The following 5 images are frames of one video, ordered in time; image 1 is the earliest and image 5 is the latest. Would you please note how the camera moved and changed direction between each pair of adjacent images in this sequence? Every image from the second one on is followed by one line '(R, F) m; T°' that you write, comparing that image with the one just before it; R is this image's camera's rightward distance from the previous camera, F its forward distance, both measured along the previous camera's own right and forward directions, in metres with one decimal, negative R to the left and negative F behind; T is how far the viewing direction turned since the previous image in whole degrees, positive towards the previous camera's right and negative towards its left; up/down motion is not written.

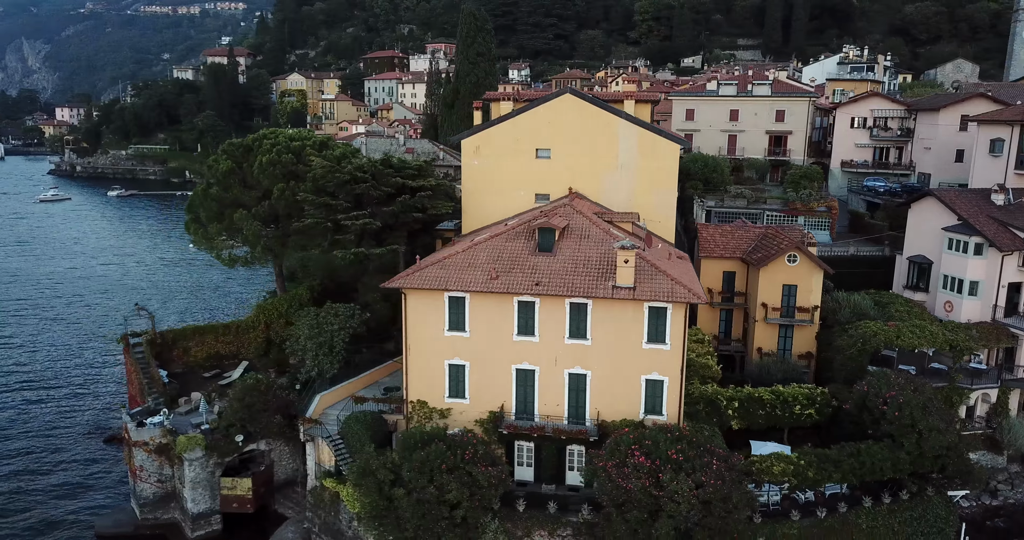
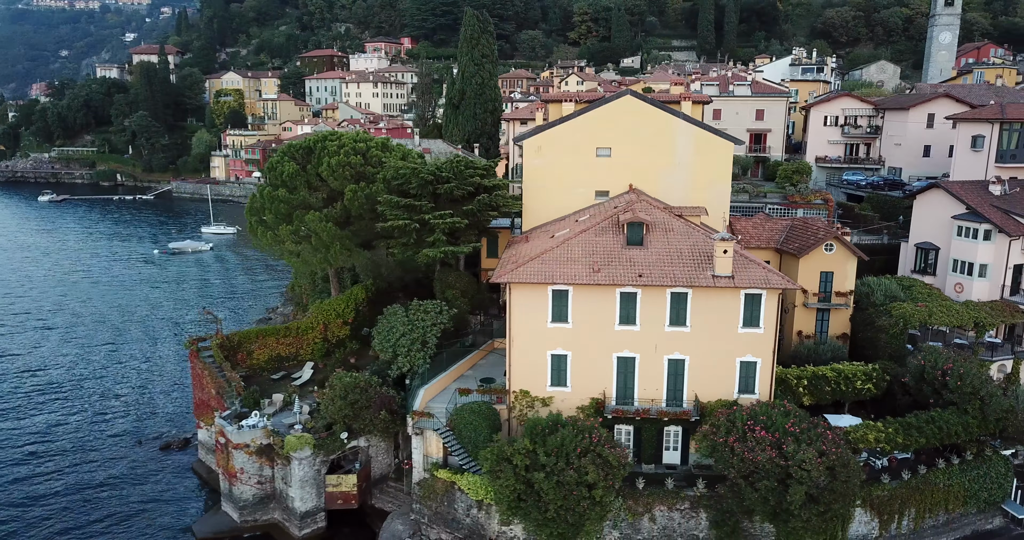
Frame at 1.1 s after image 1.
(-6.1, -0.8) m; +6°
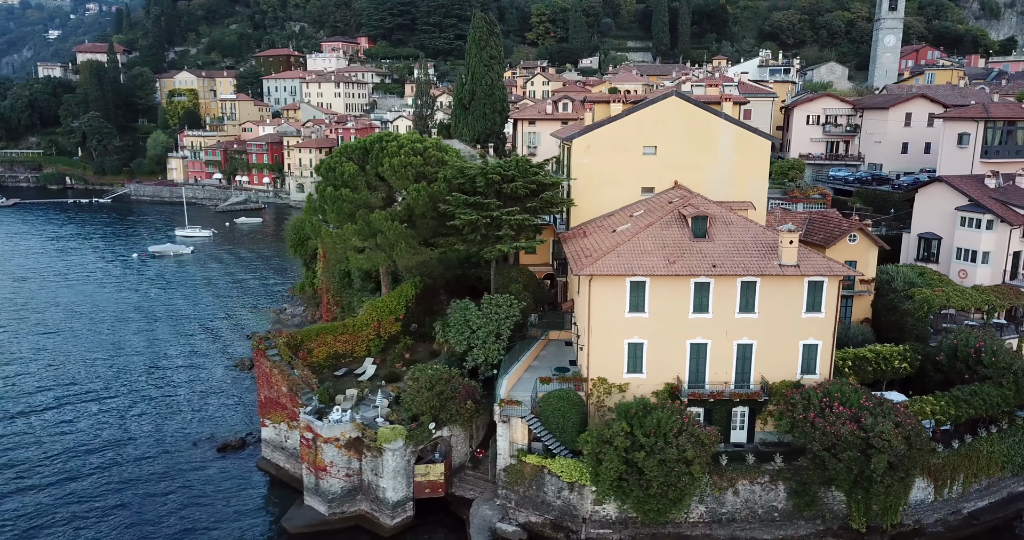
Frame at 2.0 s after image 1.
(-4.9, -1.0) m; +5°
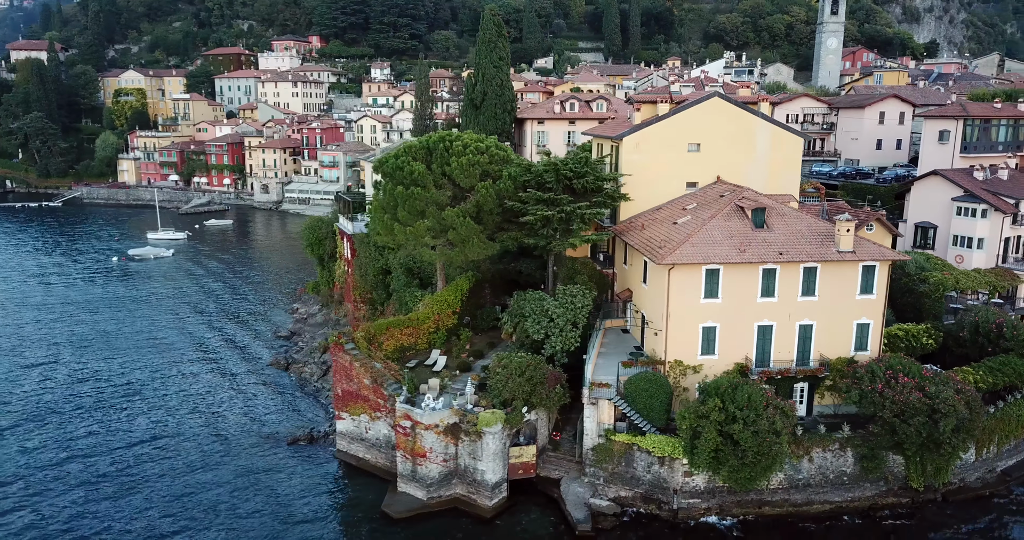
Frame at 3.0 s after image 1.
(-5.7, -1.3) m; +5°
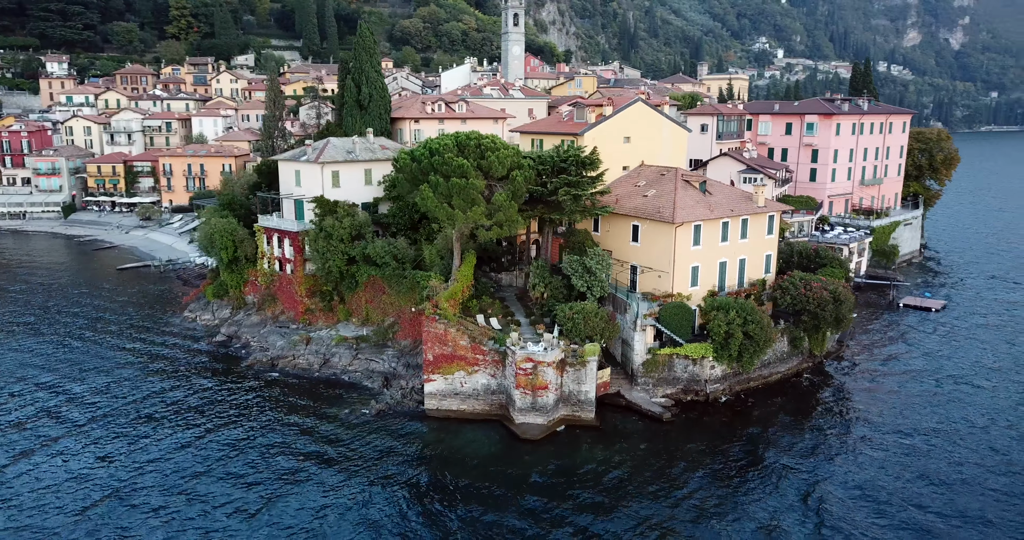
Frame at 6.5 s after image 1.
(-19.9, -2.6) m; +27°
